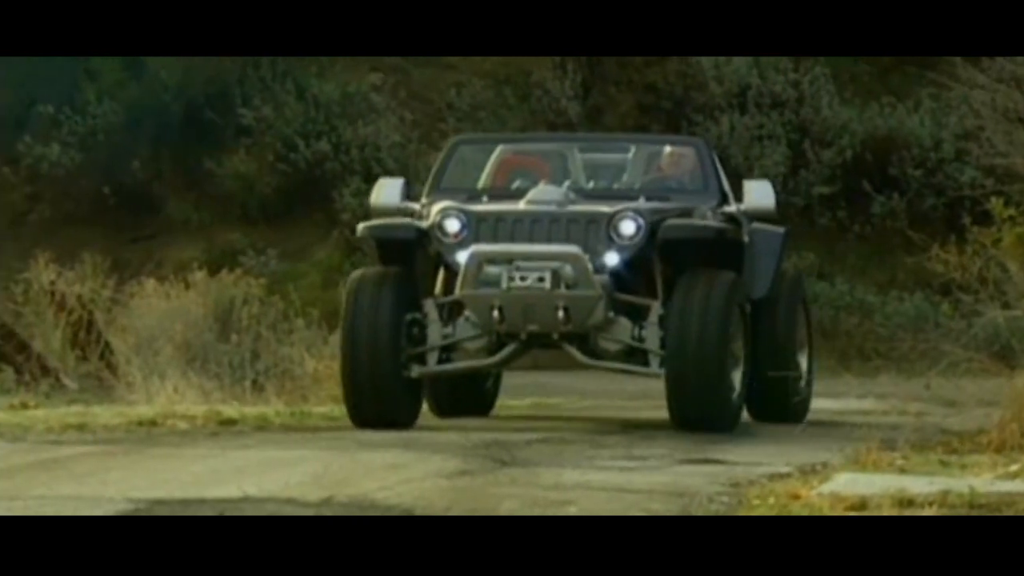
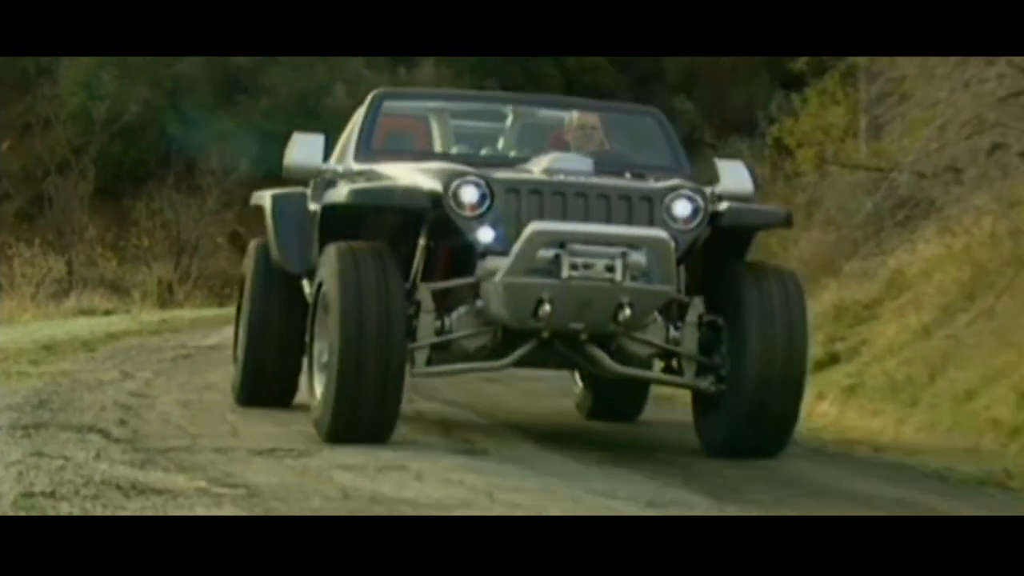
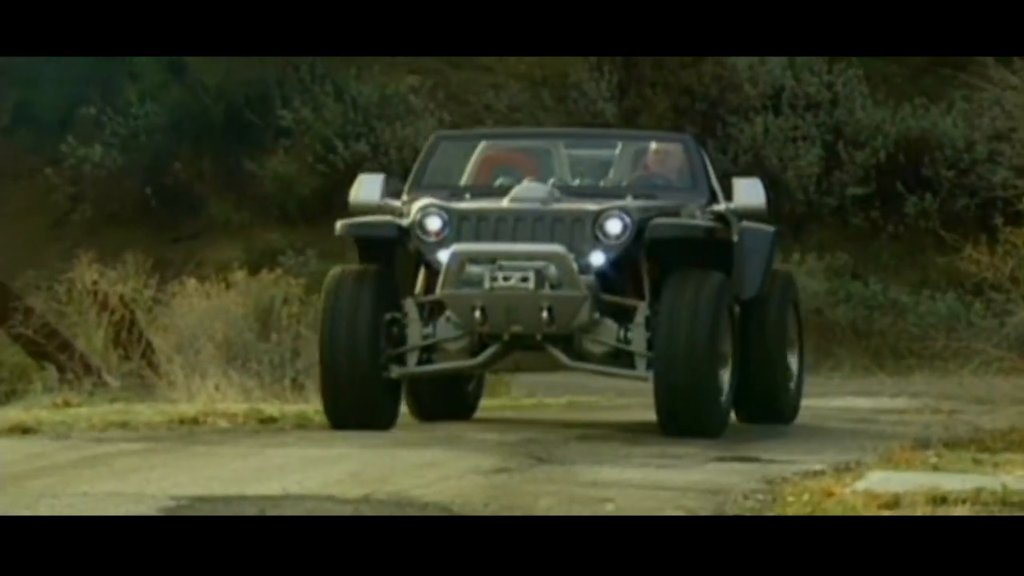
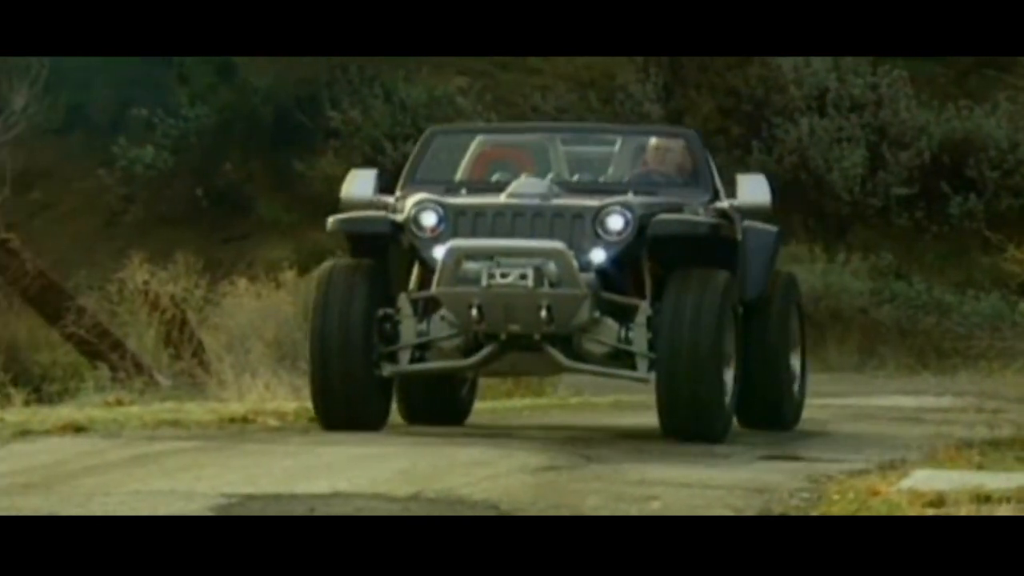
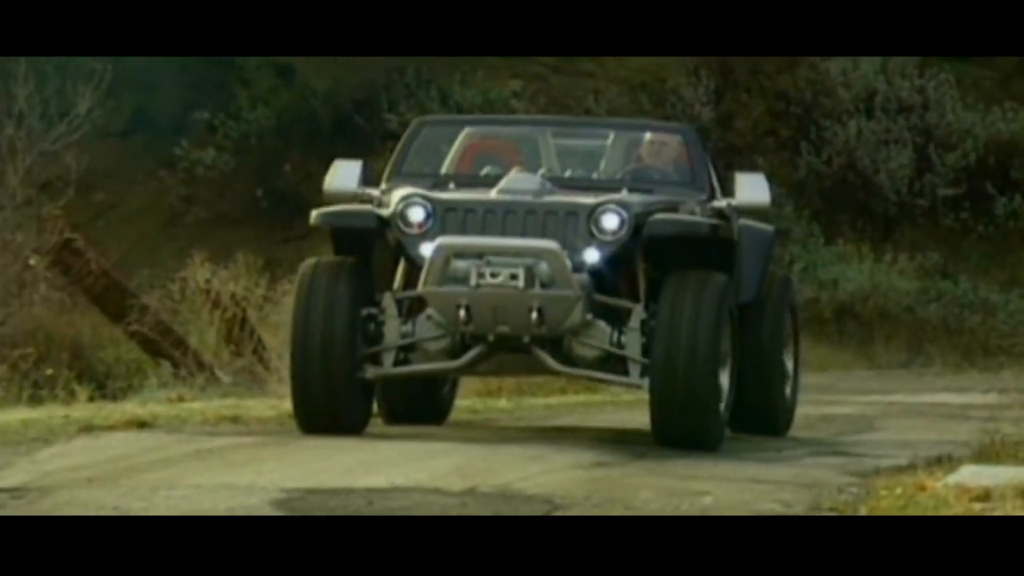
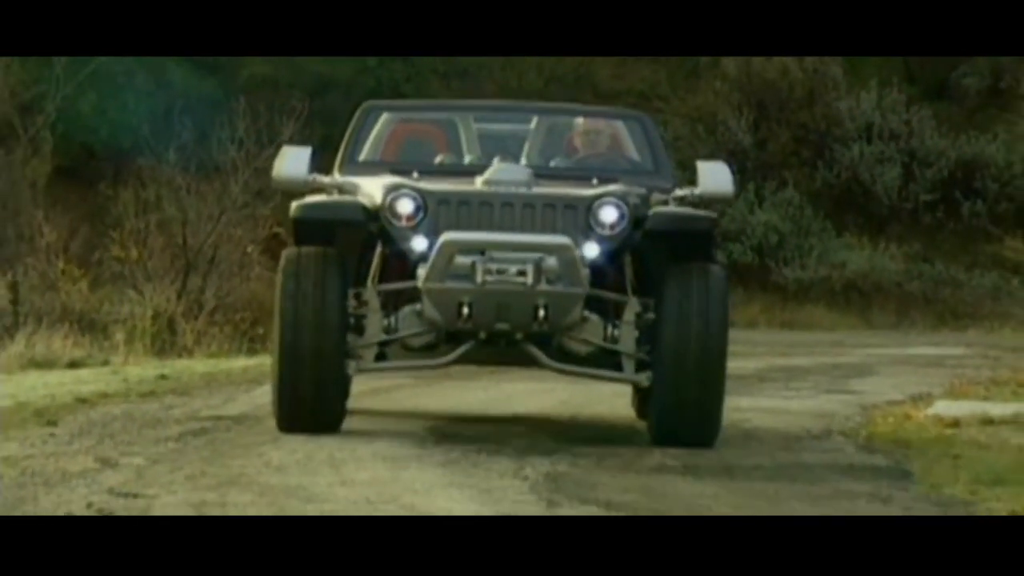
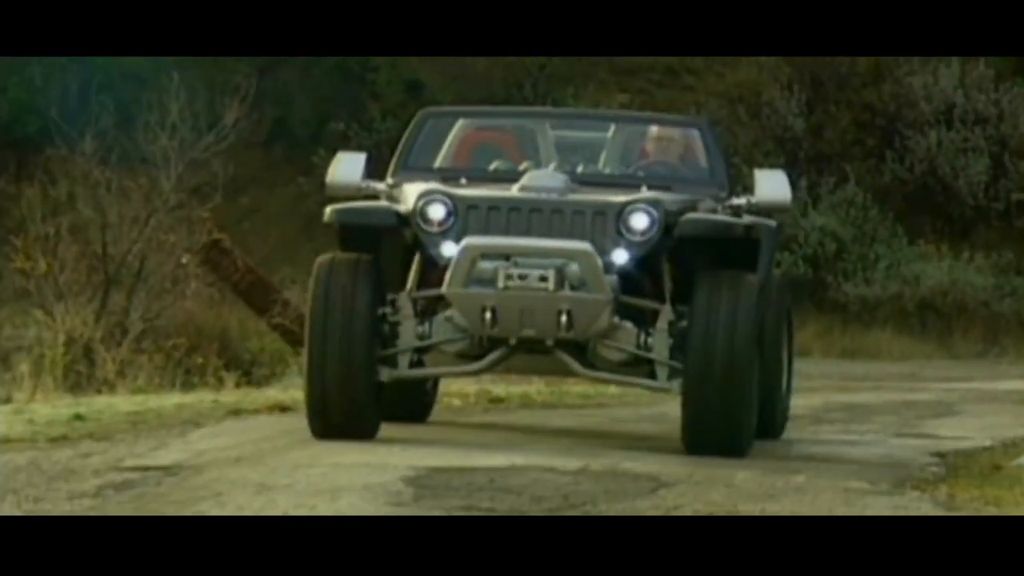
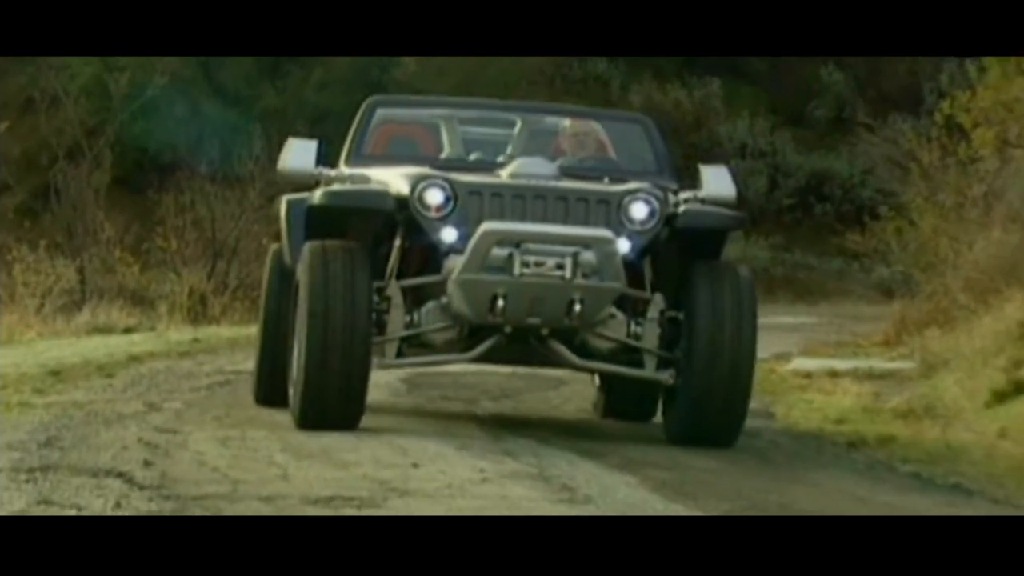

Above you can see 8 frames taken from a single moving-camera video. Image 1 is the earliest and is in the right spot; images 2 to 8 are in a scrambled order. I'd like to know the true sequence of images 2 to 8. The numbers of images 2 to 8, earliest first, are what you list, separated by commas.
3, 4, 5, 7, 6, 8, 2
